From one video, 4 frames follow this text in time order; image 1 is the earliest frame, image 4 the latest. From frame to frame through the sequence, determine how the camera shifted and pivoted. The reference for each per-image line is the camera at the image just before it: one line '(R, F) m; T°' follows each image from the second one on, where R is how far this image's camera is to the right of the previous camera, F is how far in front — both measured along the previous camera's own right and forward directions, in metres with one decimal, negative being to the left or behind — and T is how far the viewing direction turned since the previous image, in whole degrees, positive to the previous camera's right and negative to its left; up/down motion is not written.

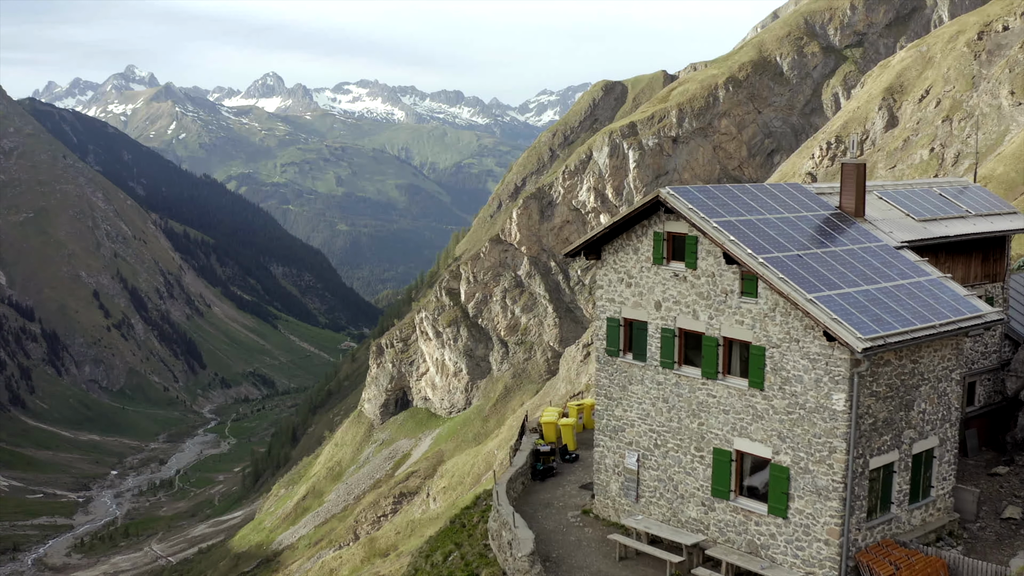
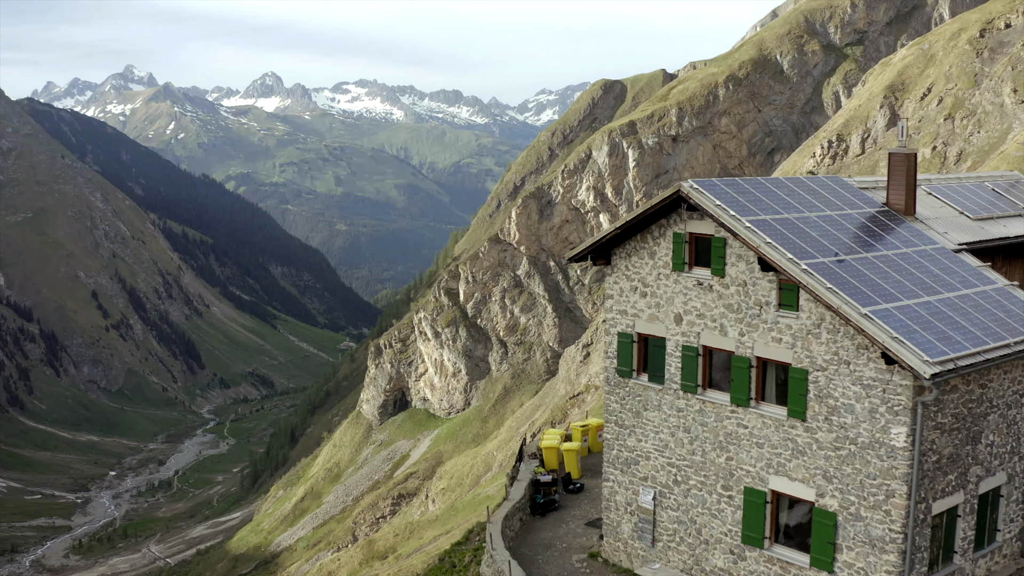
(+0.1, +2.4) m; 0°
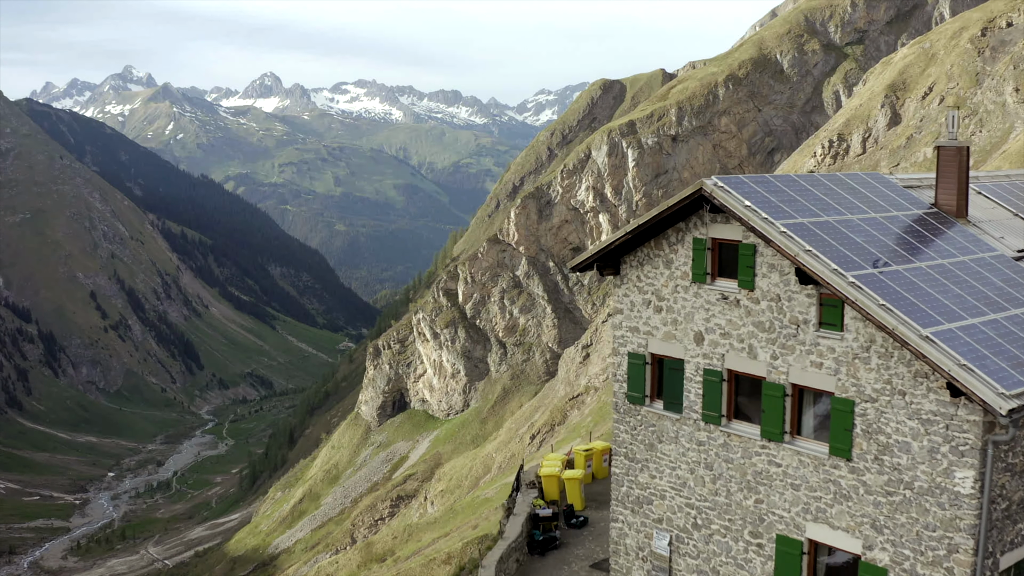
(+0.1, +1.9) m; 0°
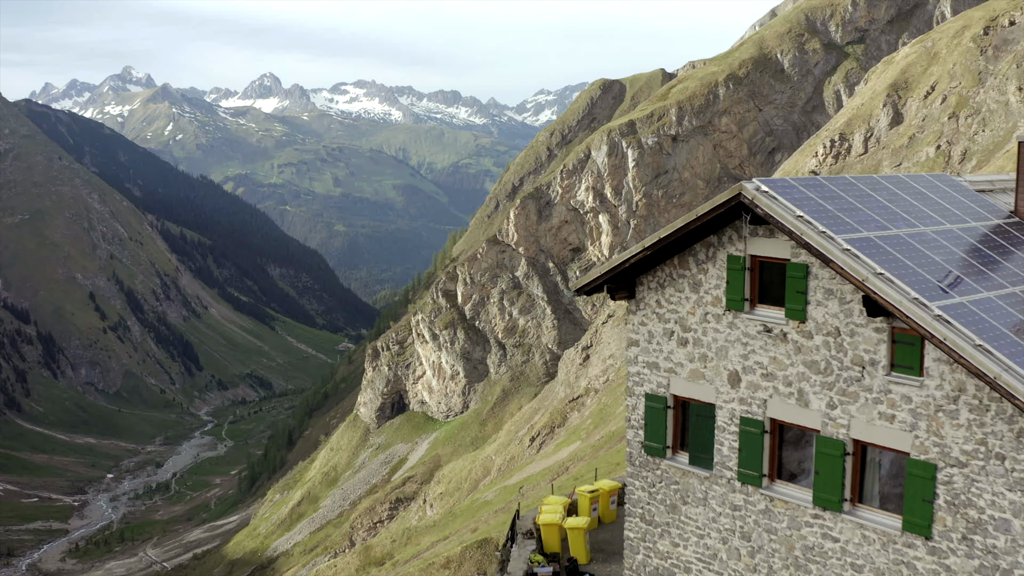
(+0.1, +2.3) m; 0°
